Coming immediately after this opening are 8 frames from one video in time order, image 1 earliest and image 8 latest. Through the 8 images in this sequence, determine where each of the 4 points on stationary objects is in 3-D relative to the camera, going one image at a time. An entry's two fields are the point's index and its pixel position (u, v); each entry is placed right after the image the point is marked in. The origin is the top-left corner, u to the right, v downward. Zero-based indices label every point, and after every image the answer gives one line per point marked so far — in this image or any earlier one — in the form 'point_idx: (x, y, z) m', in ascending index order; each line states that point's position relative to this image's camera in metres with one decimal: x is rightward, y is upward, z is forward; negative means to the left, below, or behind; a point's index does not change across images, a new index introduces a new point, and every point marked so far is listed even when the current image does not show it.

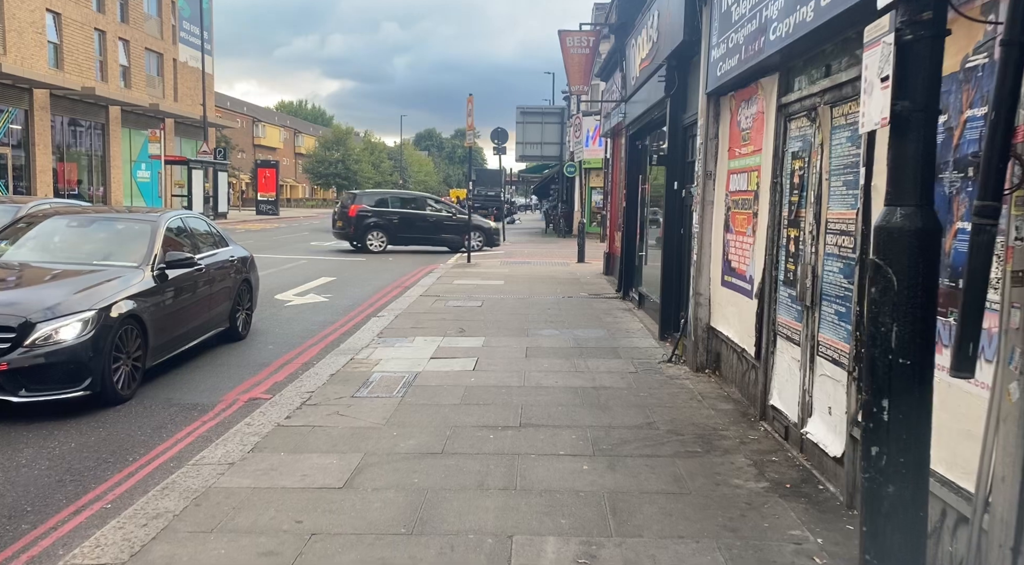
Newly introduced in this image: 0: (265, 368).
0: (-2.4, -0.8, +7.3) m
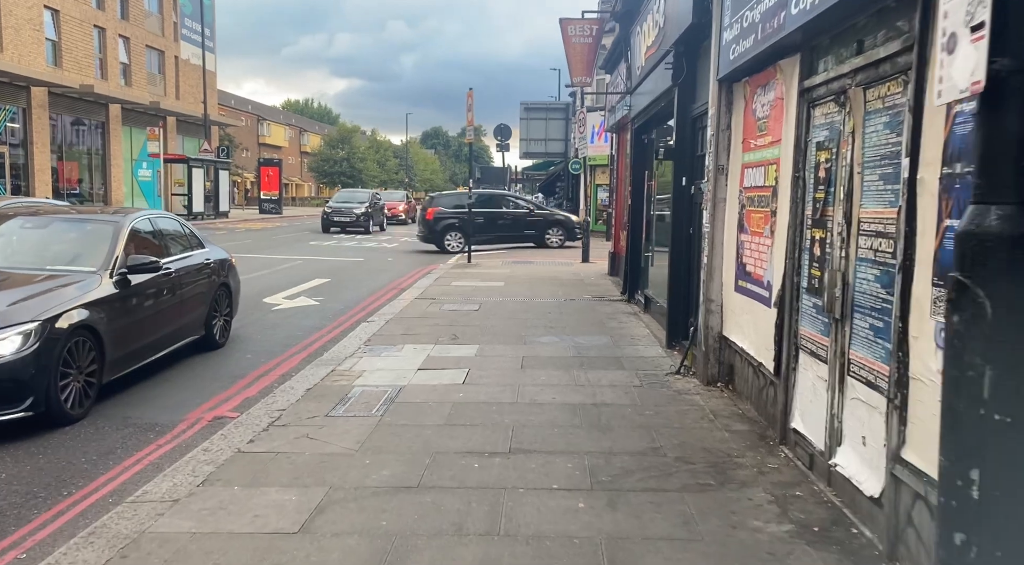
0: (-2.5, -0.9, +6.8) m
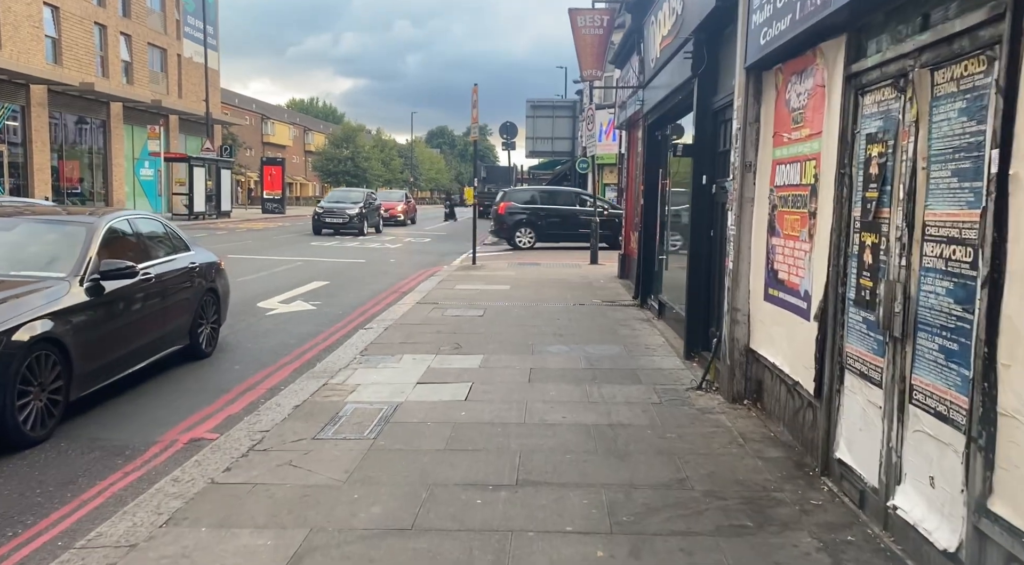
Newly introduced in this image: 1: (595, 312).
0: (-2.4, -1.0, +6.3) m
1: (+1.1, -0.4, +10.2) m
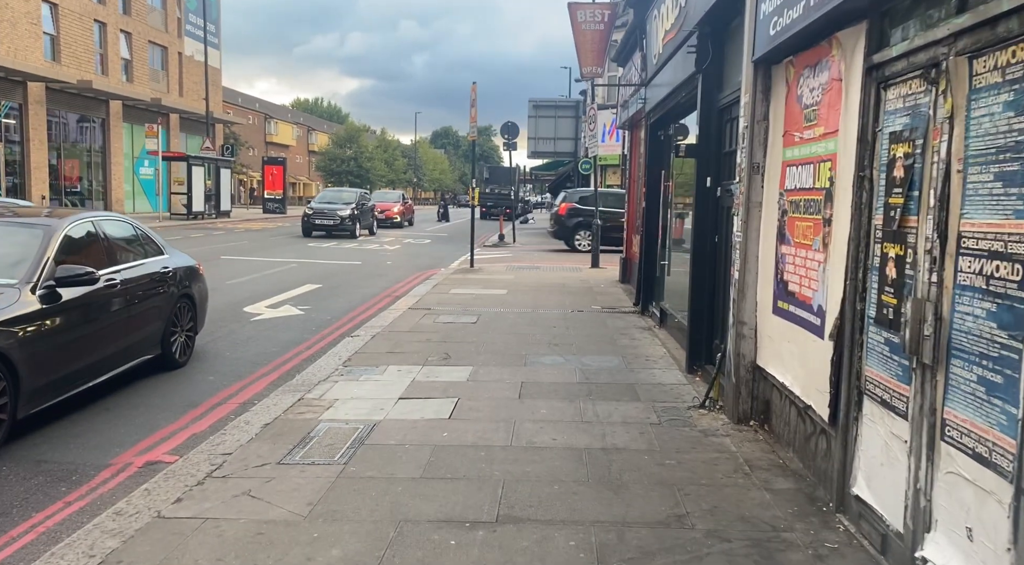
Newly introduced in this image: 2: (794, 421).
0: (-2.5, -1.0, +5.9) m
1: (+1.1, -0.5, +9.8) m
2: (+1.7, -0.9, +4.7) m
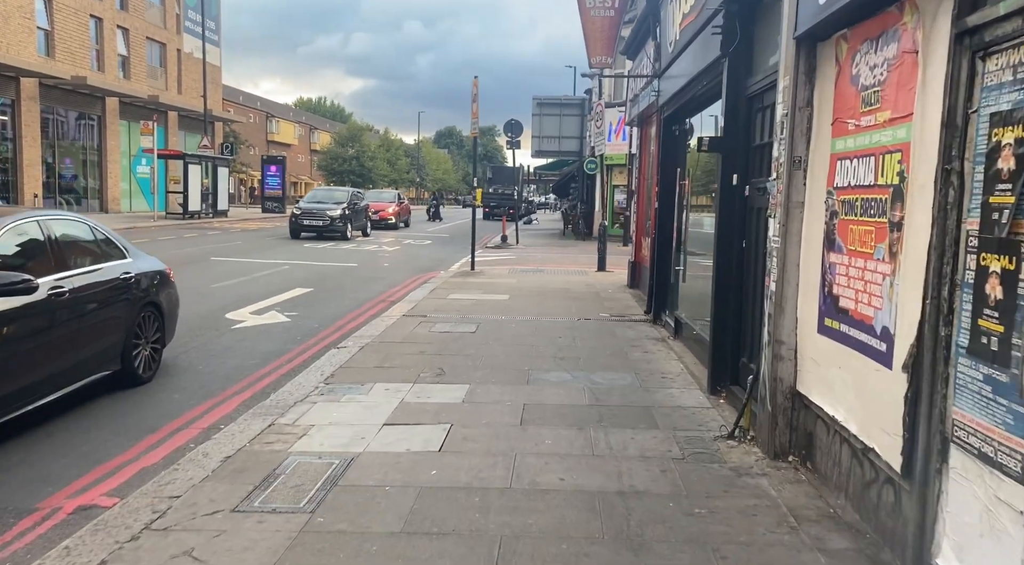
0: (-2.5, -1.1, +5.1) m
1: (+1.1, -0.6, +9.1) m
2: (+1.7, -0.9, +3.9) m
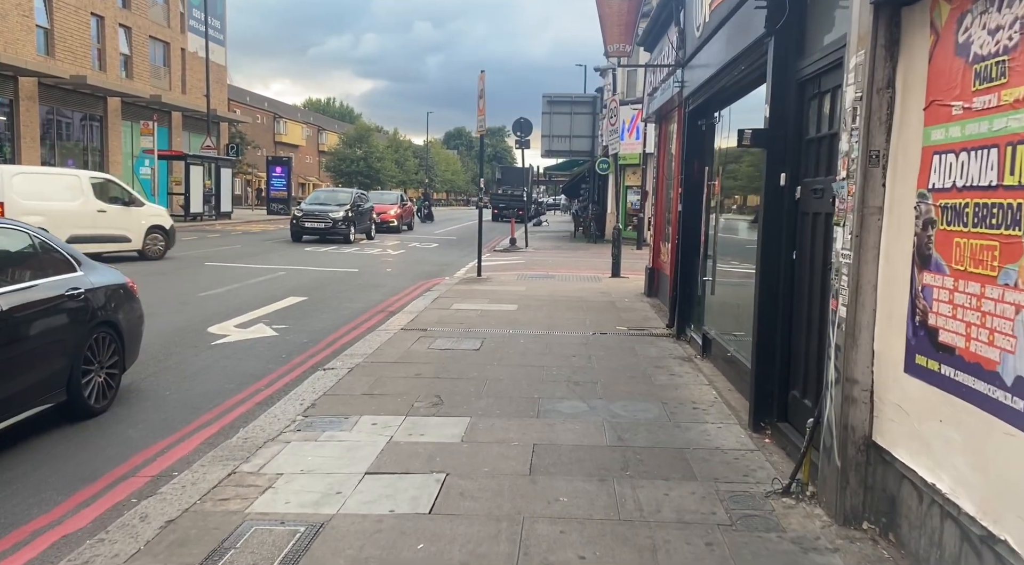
0: (-2.4, -1.2, +4.3) m
1: (+1.2, -0.7, +8.2) m
2: (+1.8, -1.0, +3.0) m
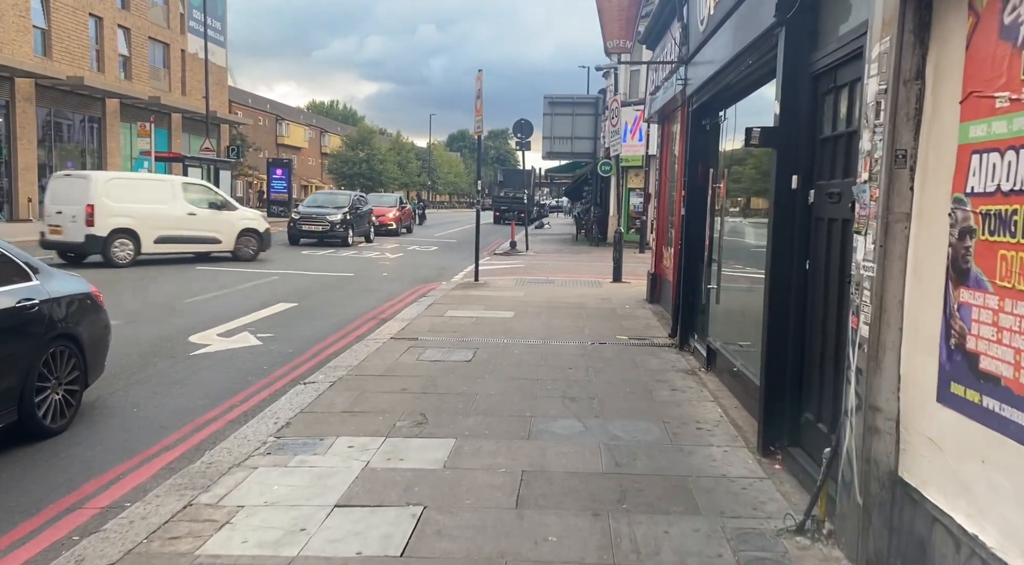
0: (-2.5, -1.3, +3.9) m
1: (+1.1, -0.8, +7.7) m
2: (+1.7, -1.1, +2.6) m
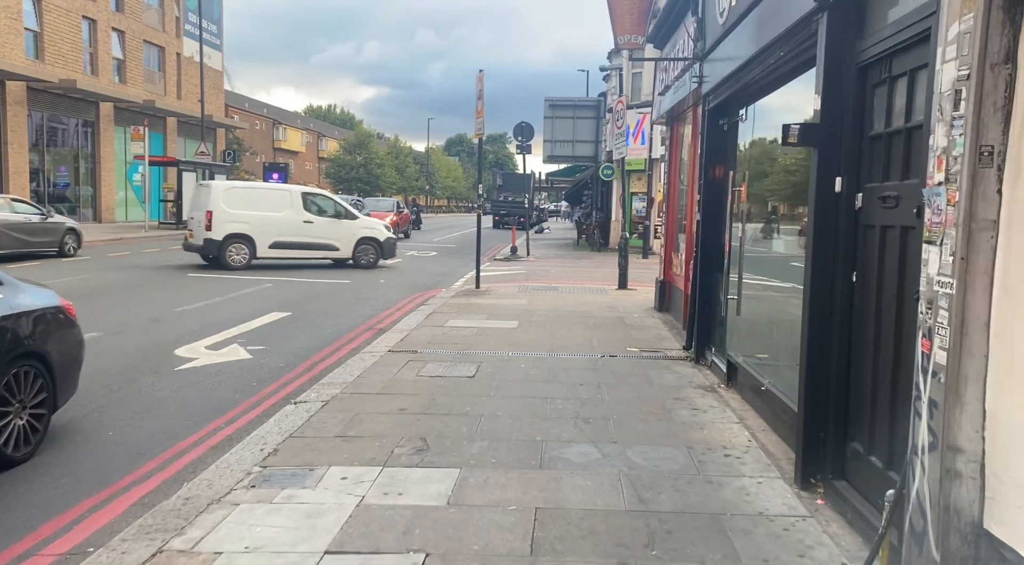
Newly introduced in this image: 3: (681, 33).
0: (-2.5, -1.3, +3.4) m
1: (+1.2, -0.9, +7.3) m
2: (+1.7, -1.2, +2.1) m
3: (+2.0, +3.0, +9.1) m
